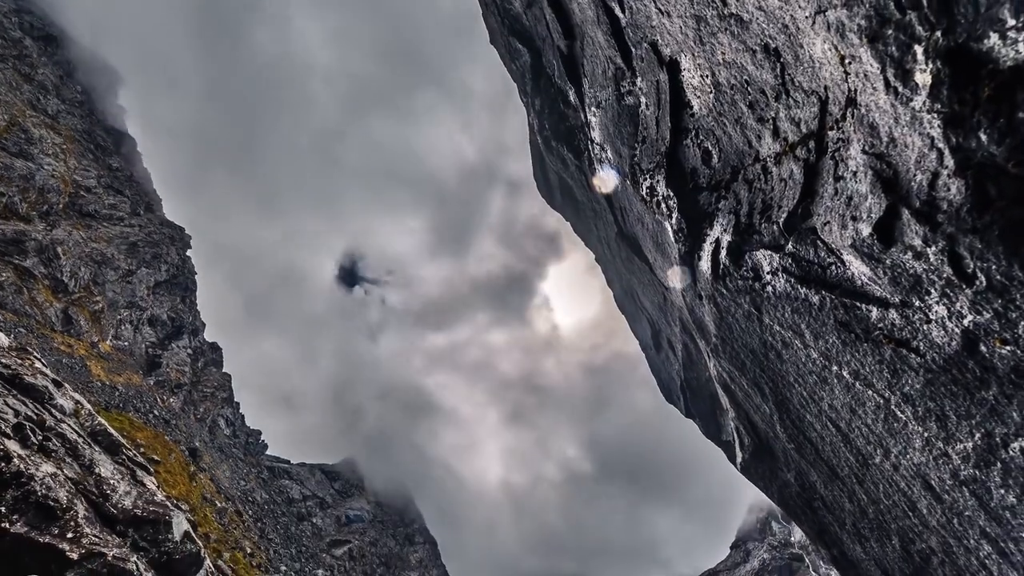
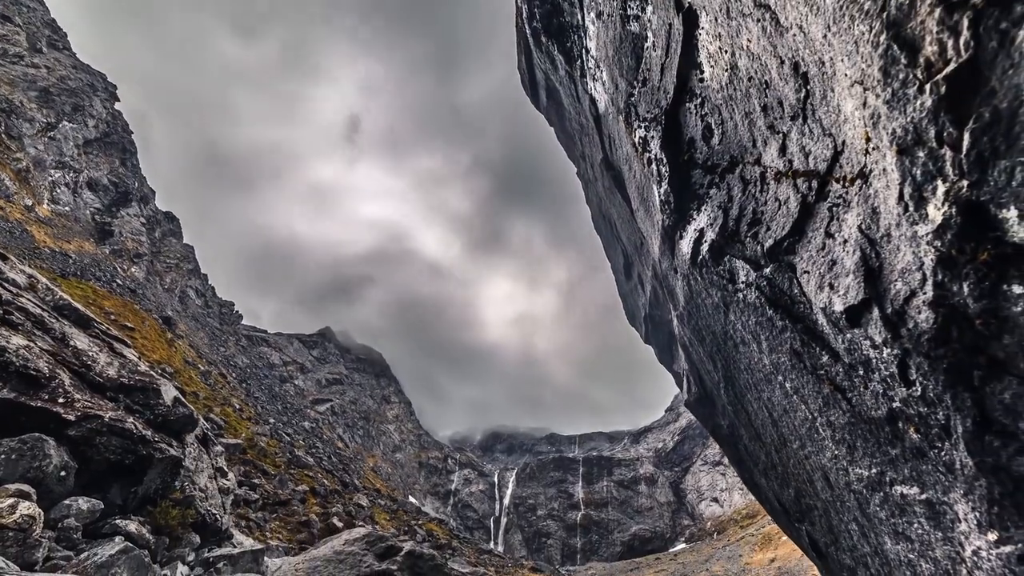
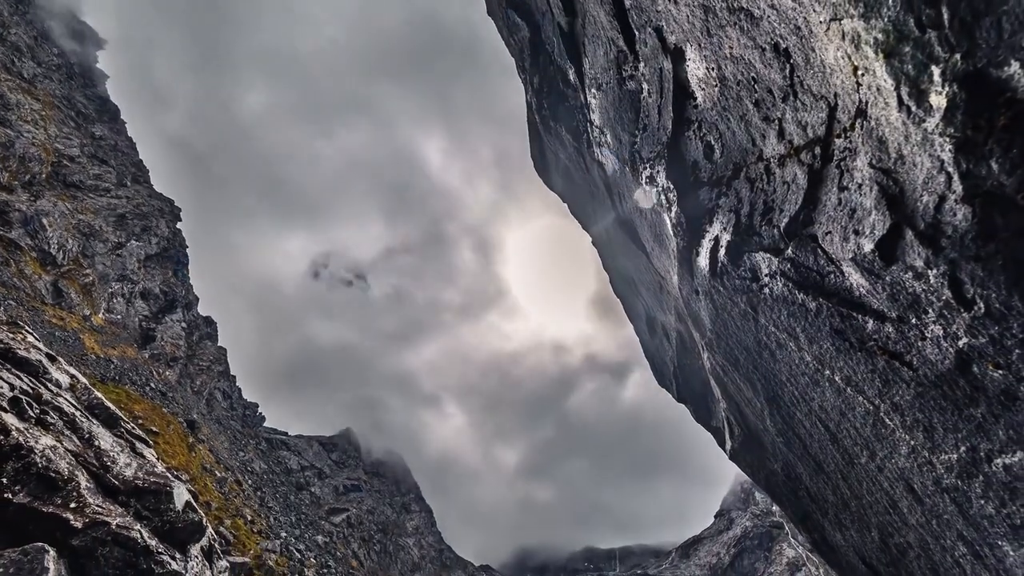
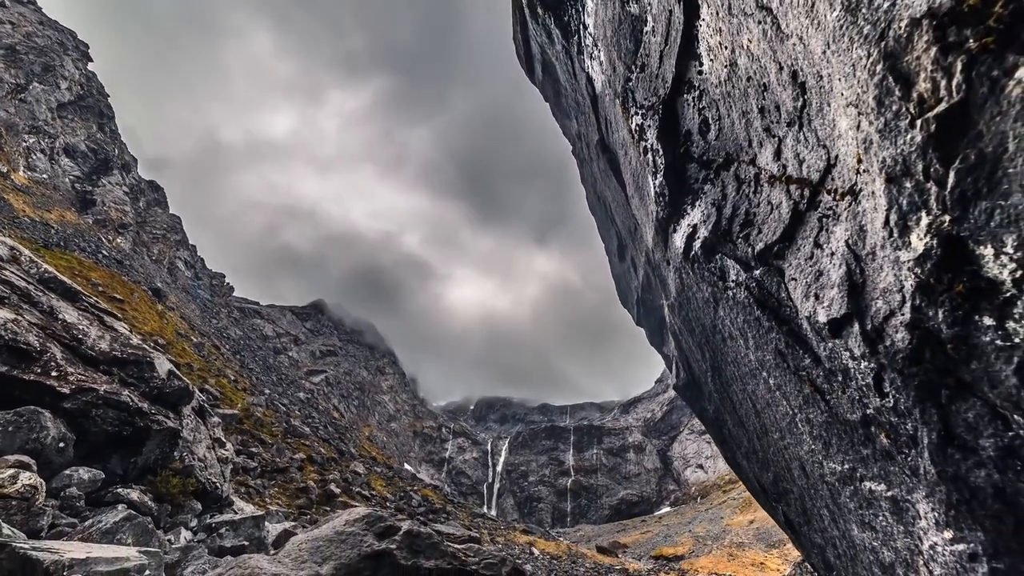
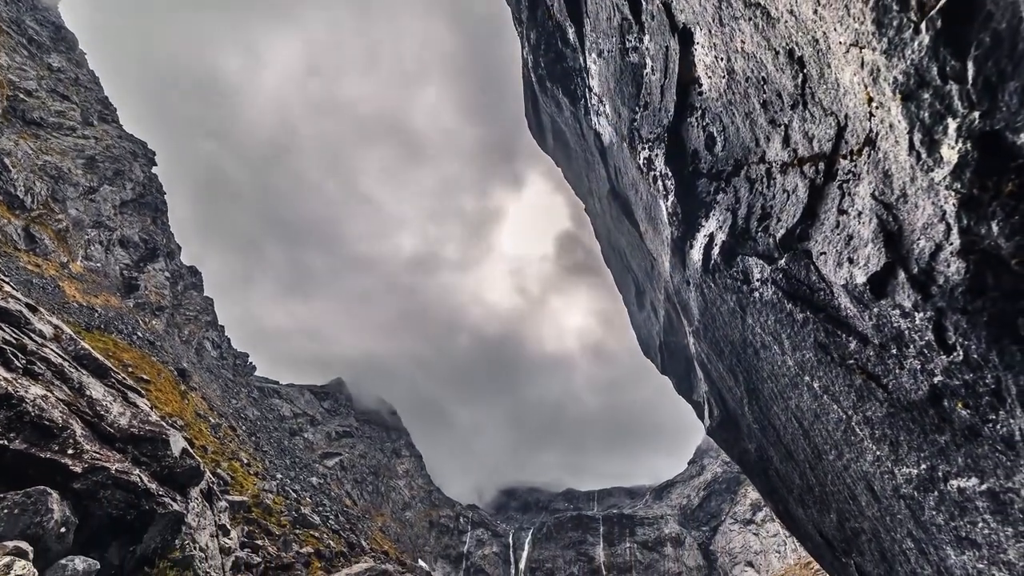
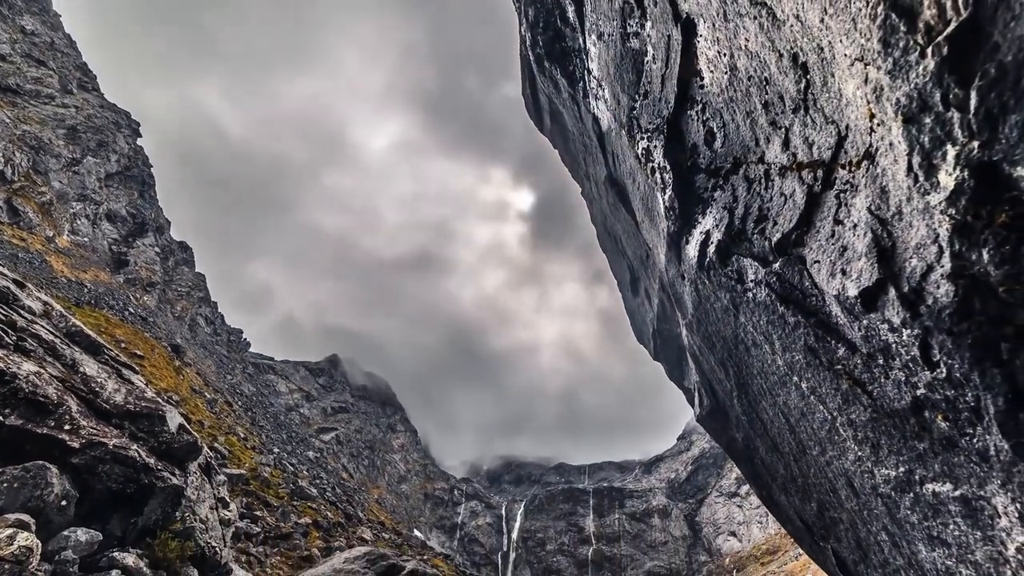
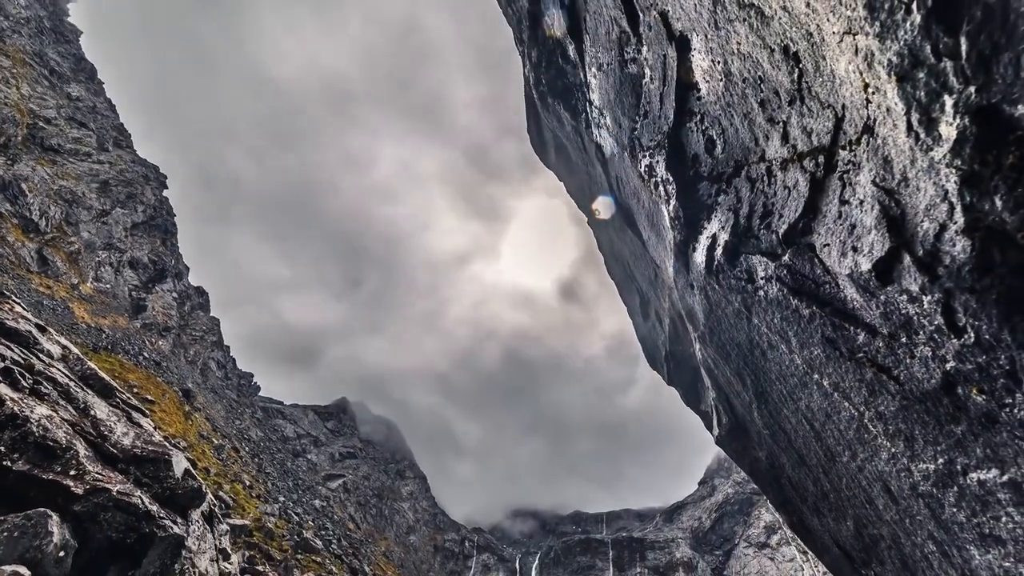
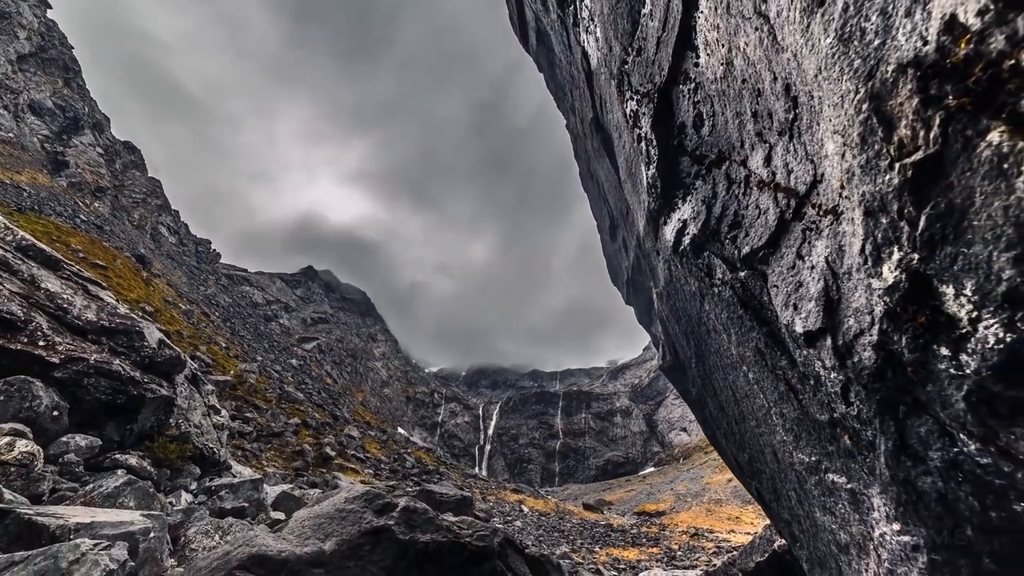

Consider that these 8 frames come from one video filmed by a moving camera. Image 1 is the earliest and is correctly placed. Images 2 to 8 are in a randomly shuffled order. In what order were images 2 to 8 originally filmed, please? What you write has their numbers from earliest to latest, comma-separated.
3, 7, 5, 6, 2, 4, 8
